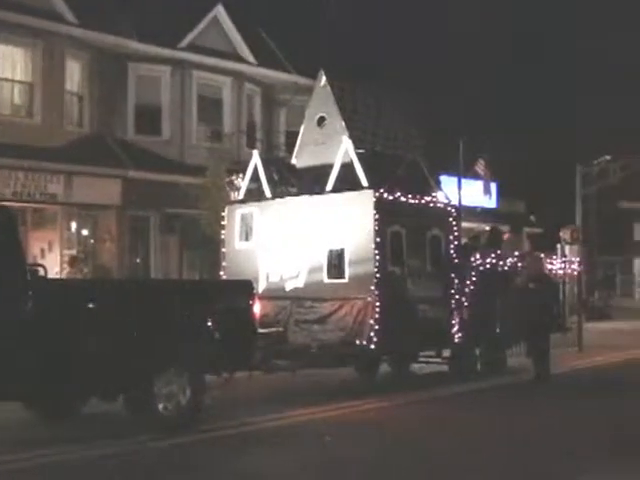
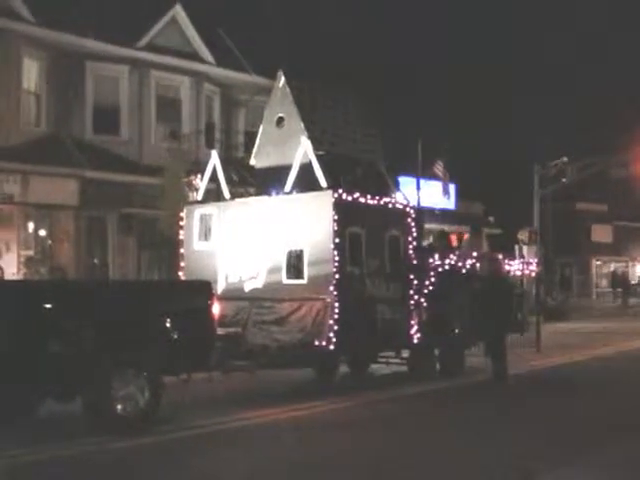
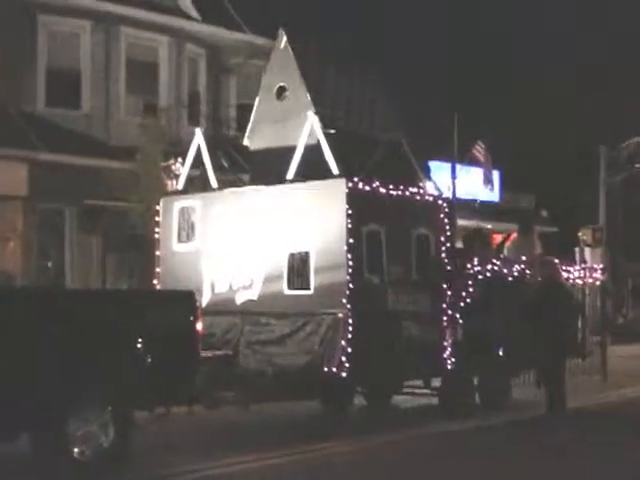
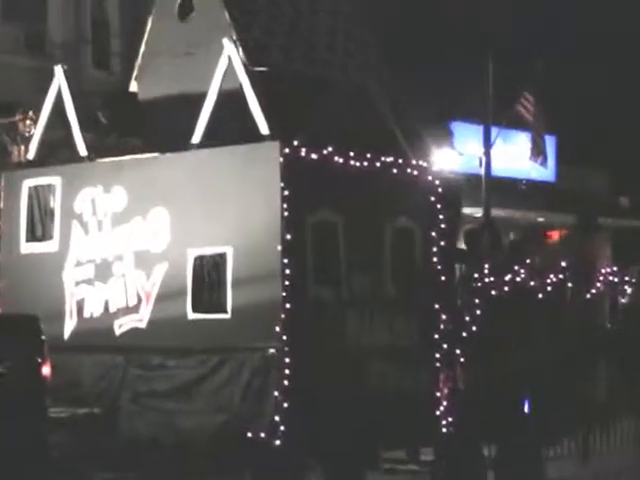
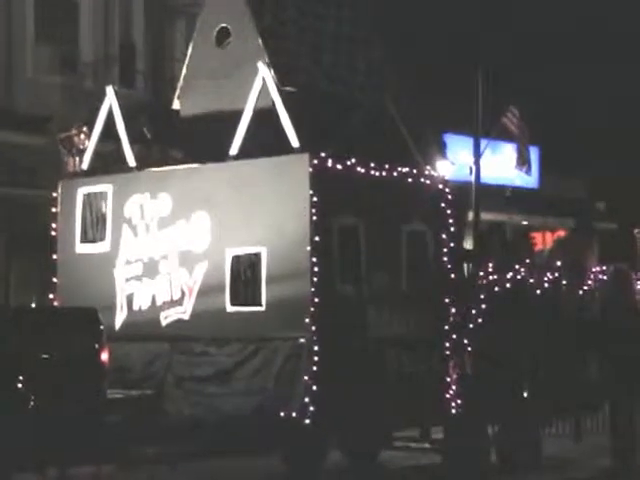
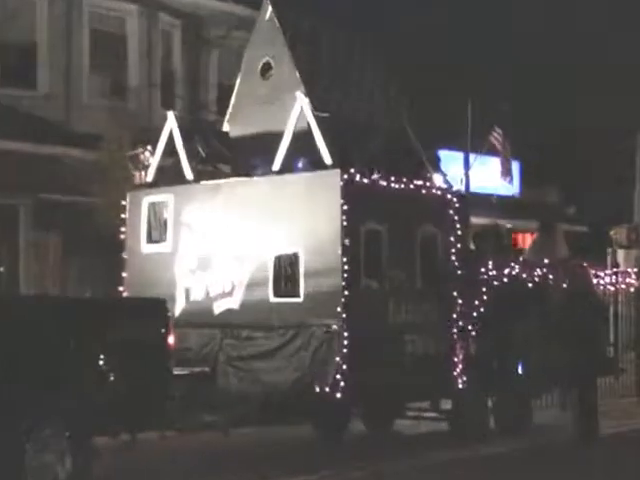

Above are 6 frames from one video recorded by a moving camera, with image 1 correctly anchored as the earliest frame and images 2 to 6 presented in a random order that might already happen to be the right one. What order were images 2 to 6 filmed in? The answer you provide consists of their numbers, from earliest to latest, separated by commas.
2, 3, 6, 5, 4
